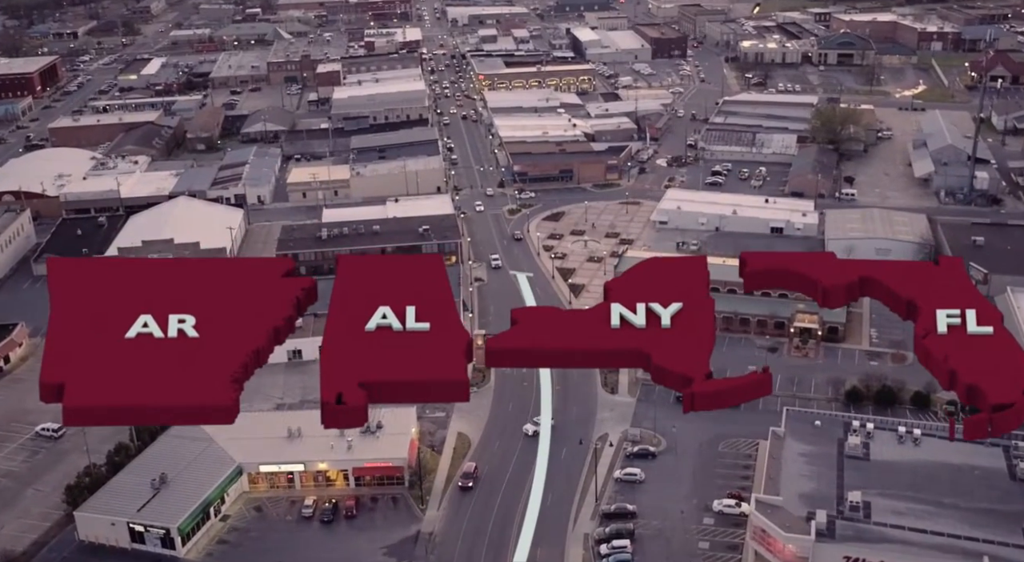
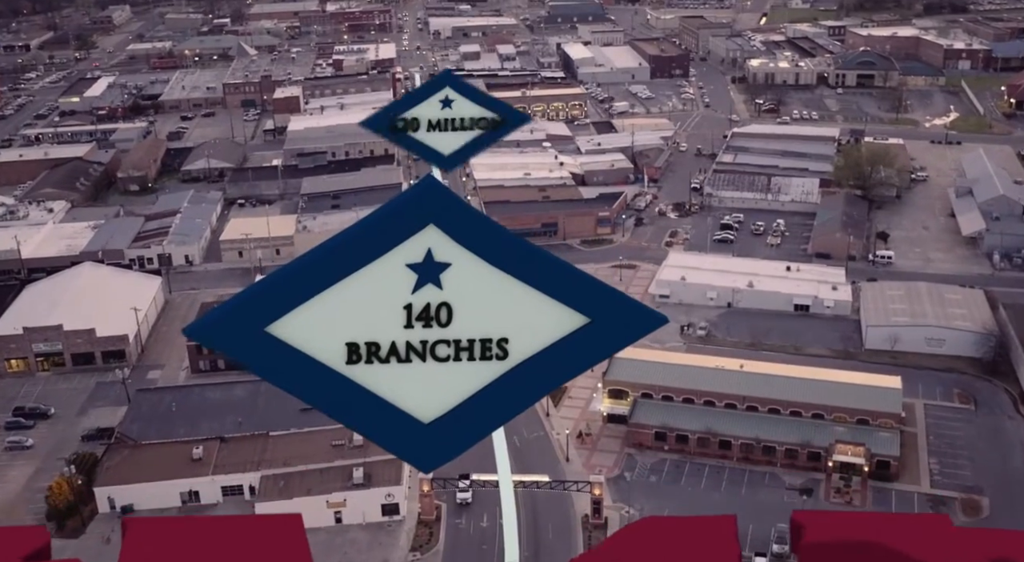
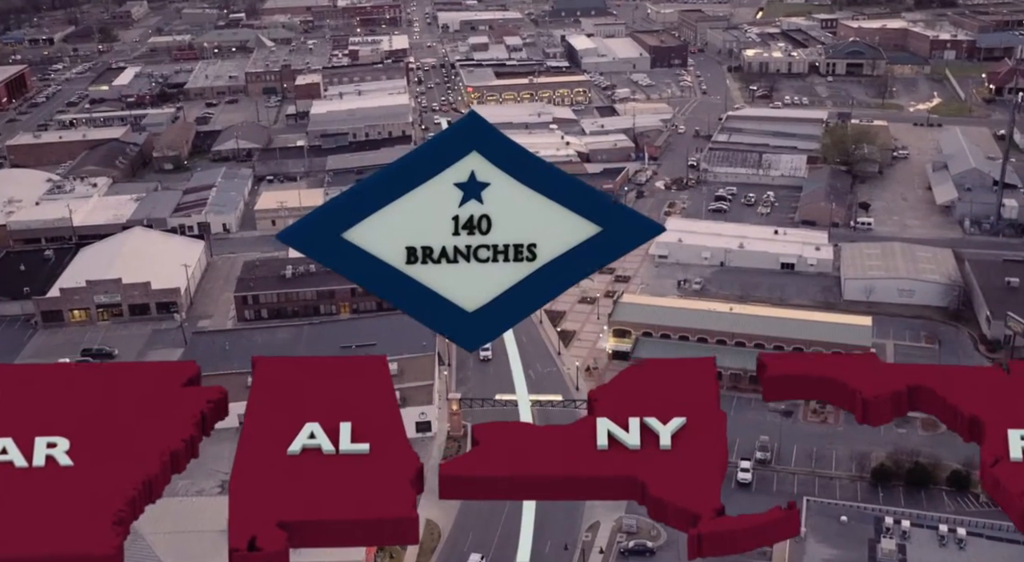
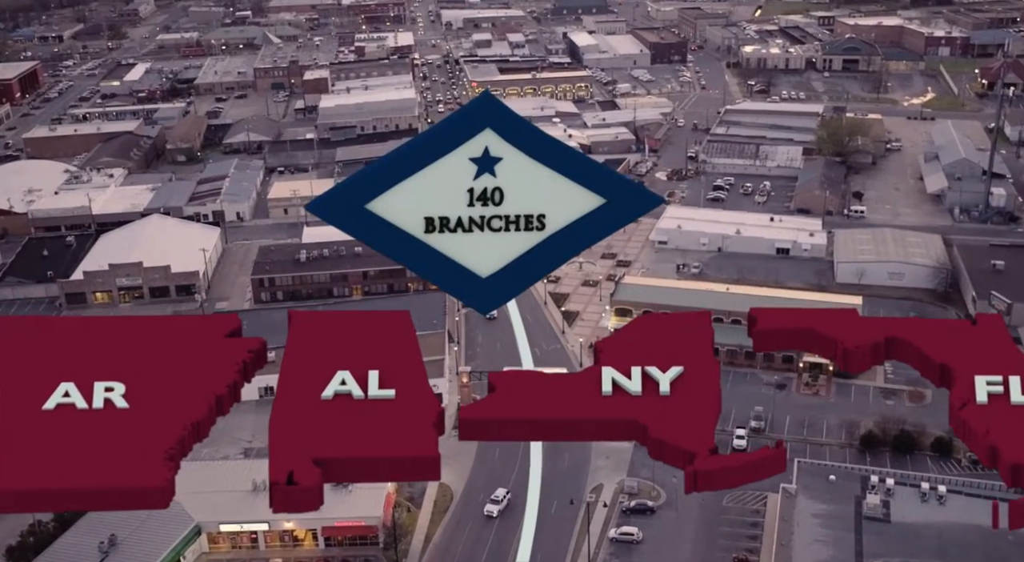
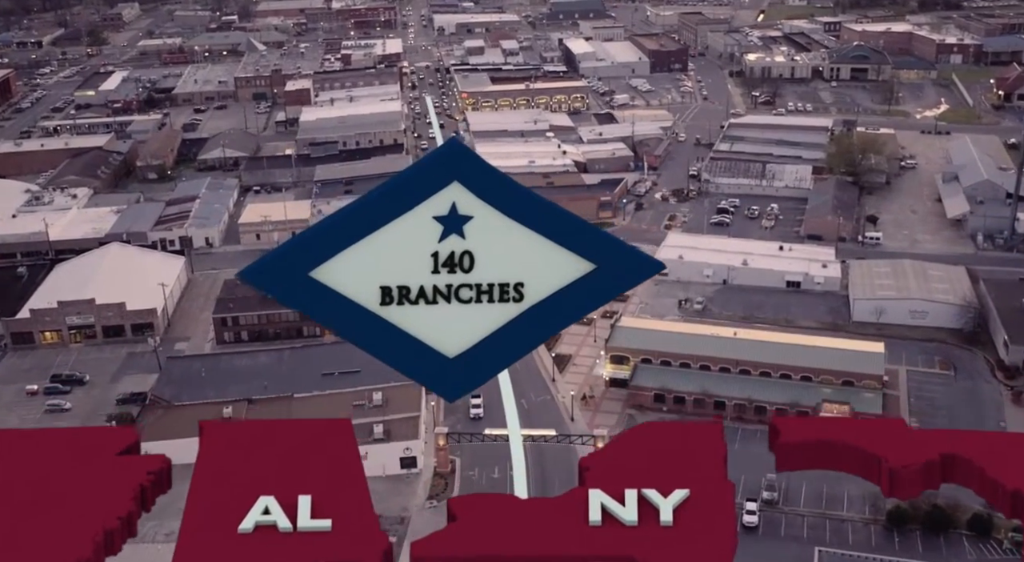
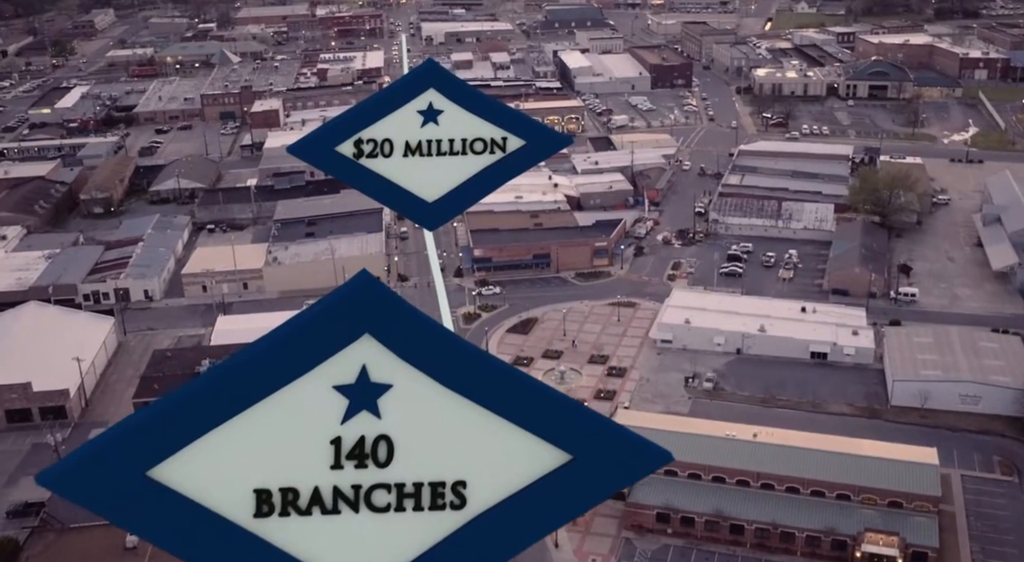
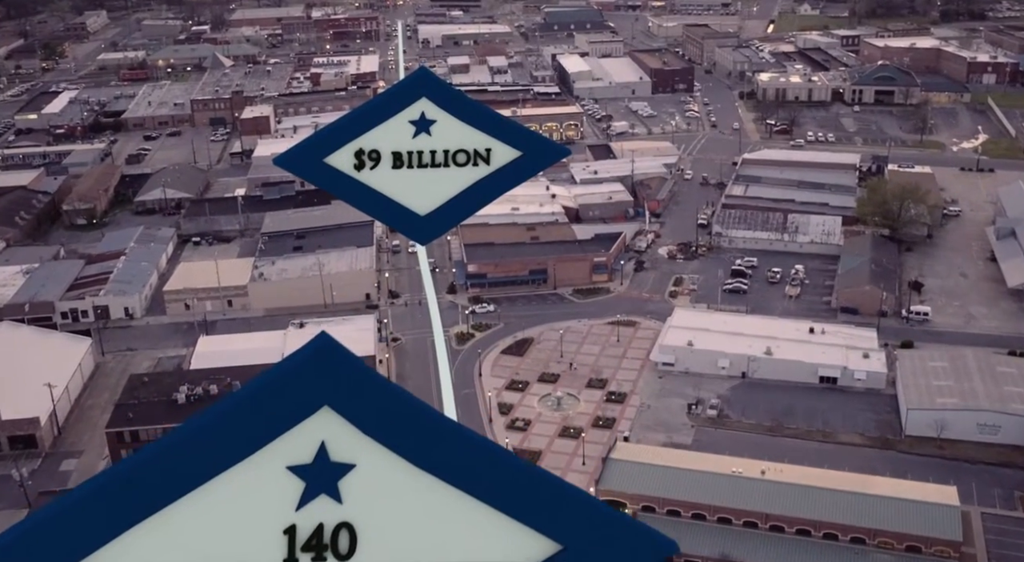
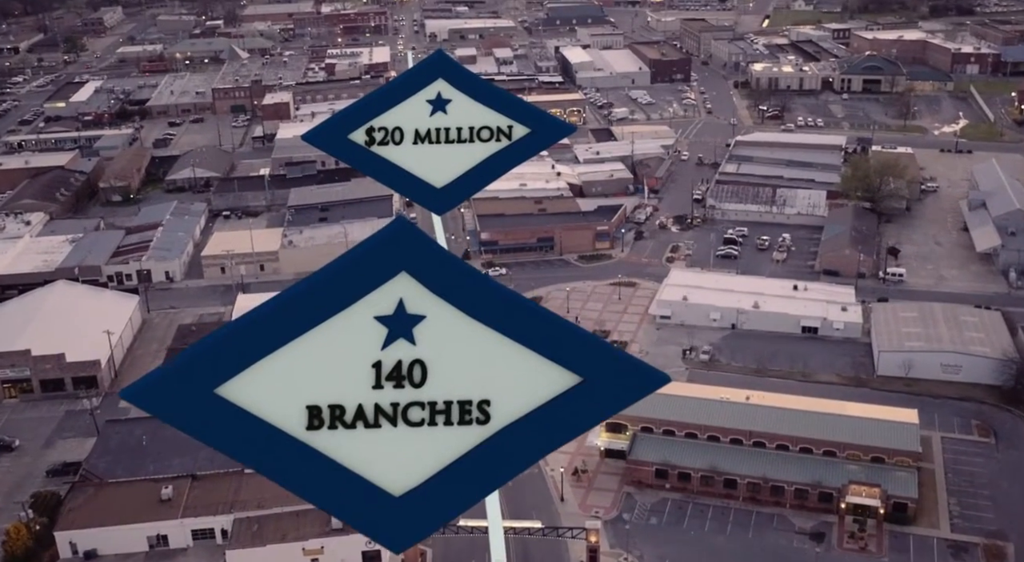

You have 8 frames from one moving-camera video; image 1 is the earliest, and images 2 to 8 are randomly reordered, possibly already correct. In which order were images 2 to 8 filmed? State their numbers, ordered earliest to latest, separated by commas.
4, 3, 5, 2, 8, 6, 7
